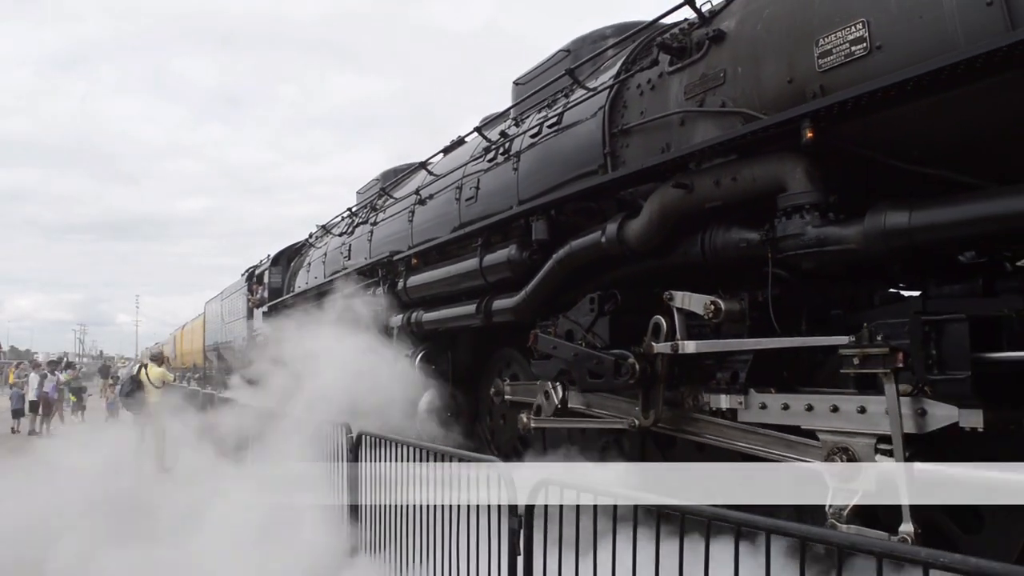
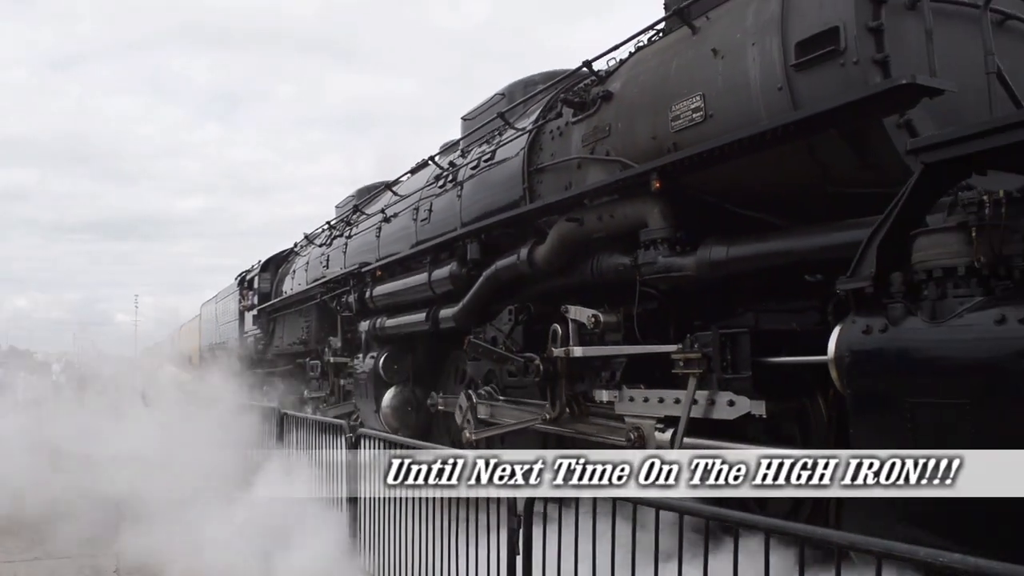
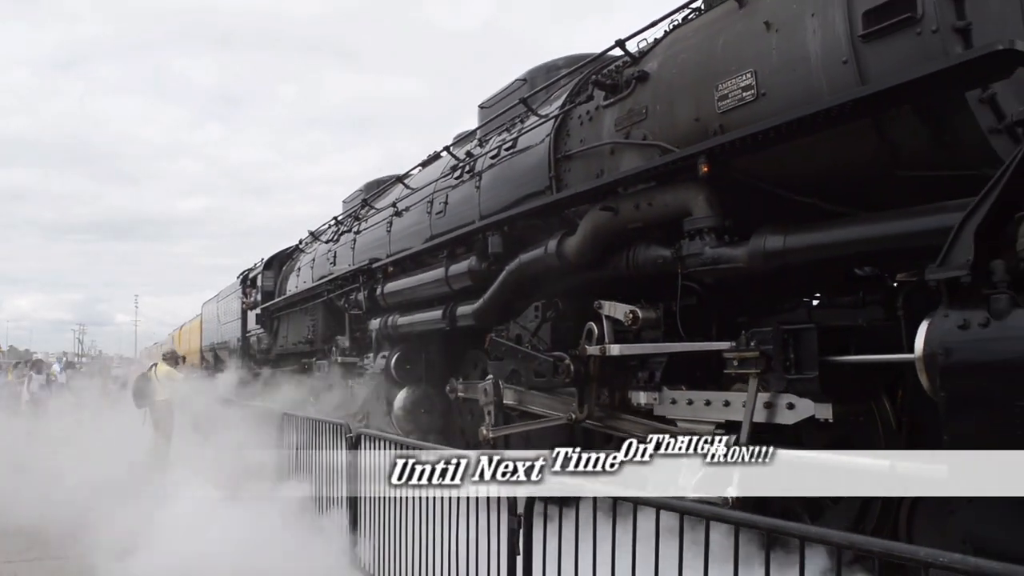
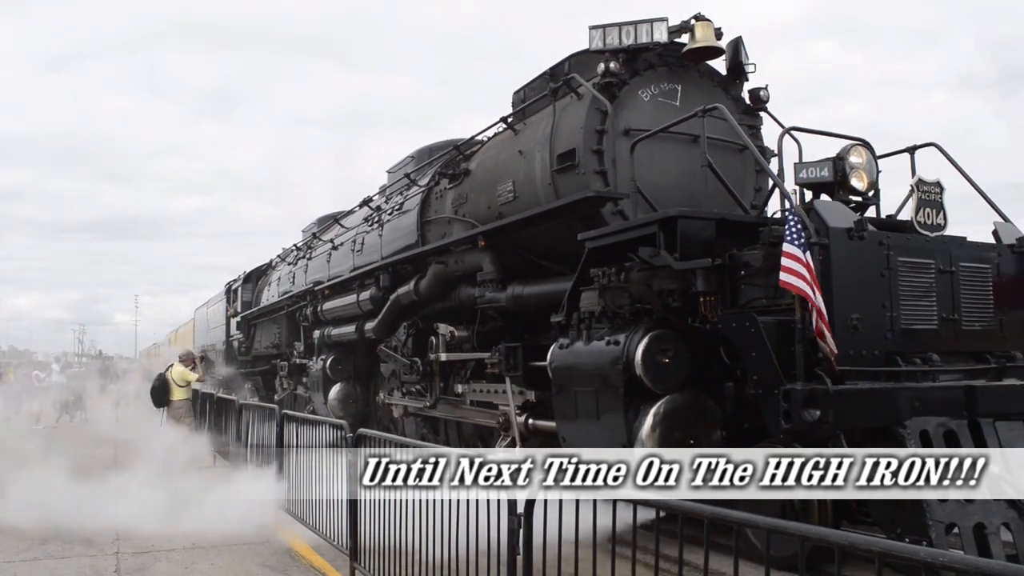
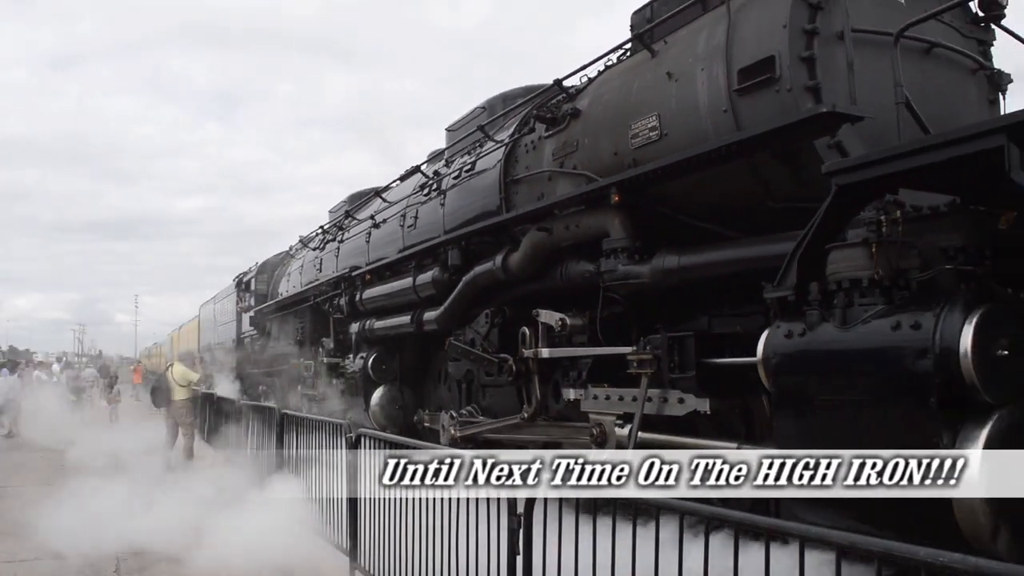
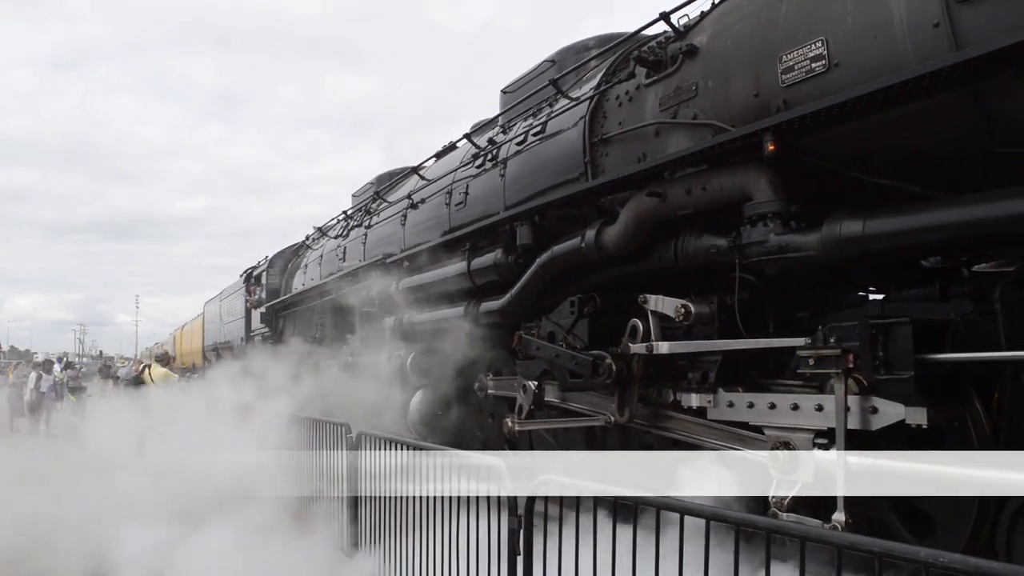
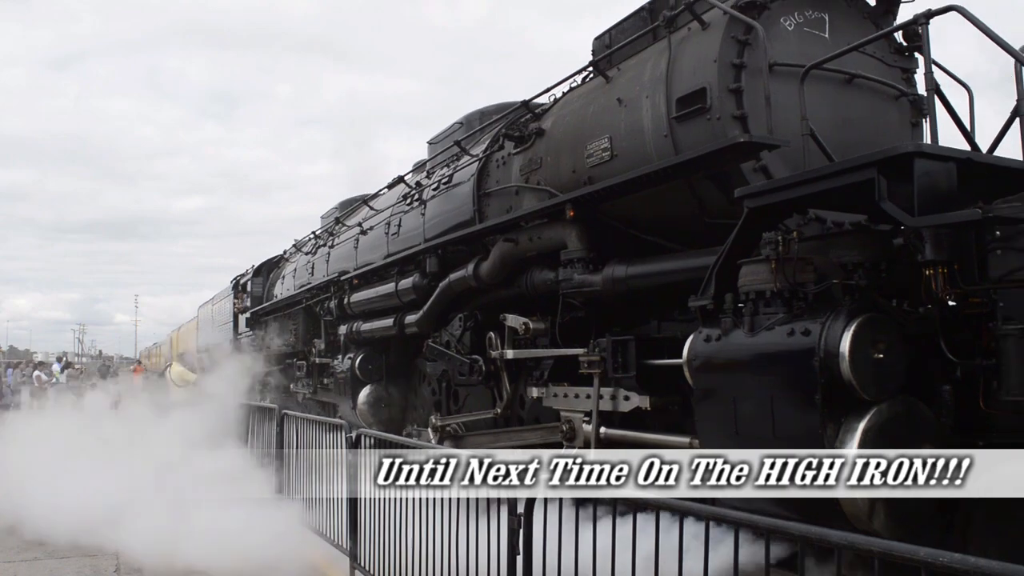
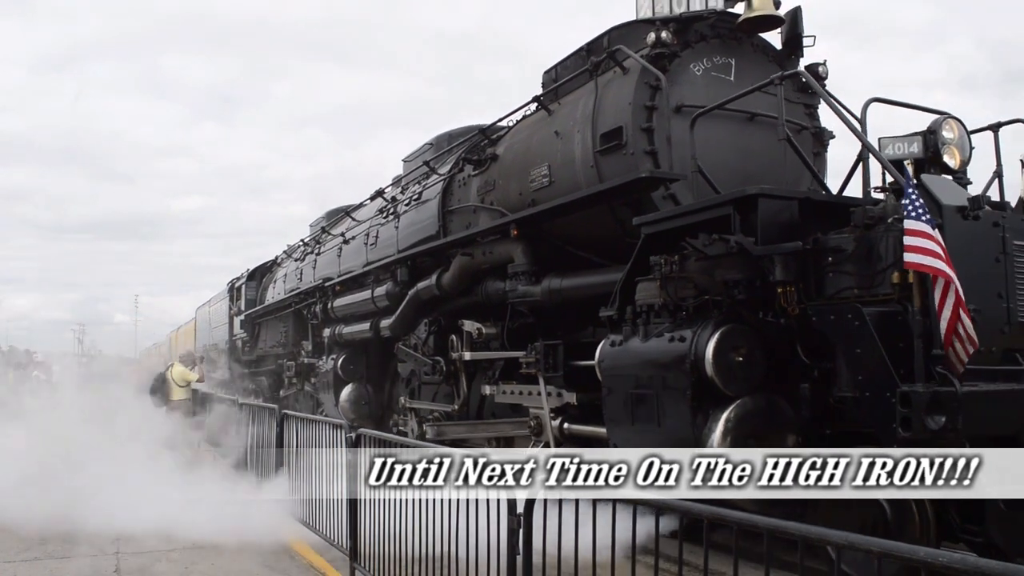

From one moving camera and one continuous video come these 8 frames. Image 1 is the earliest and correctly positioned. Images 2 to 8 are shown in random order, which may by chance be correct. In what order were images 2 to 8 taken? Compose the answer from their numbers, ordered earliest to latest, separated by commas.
6, 3, 2, 5, 7, 8, 4
